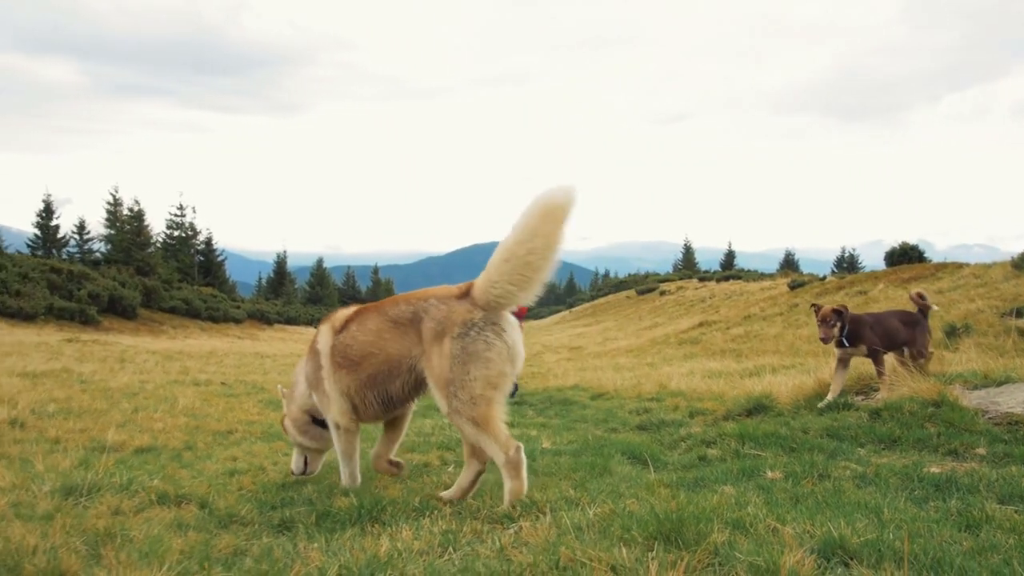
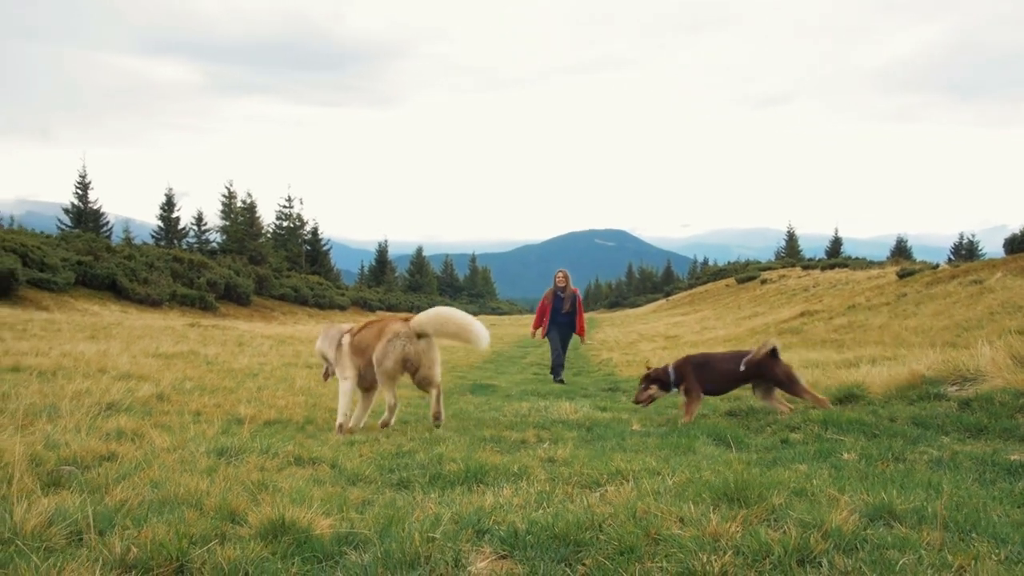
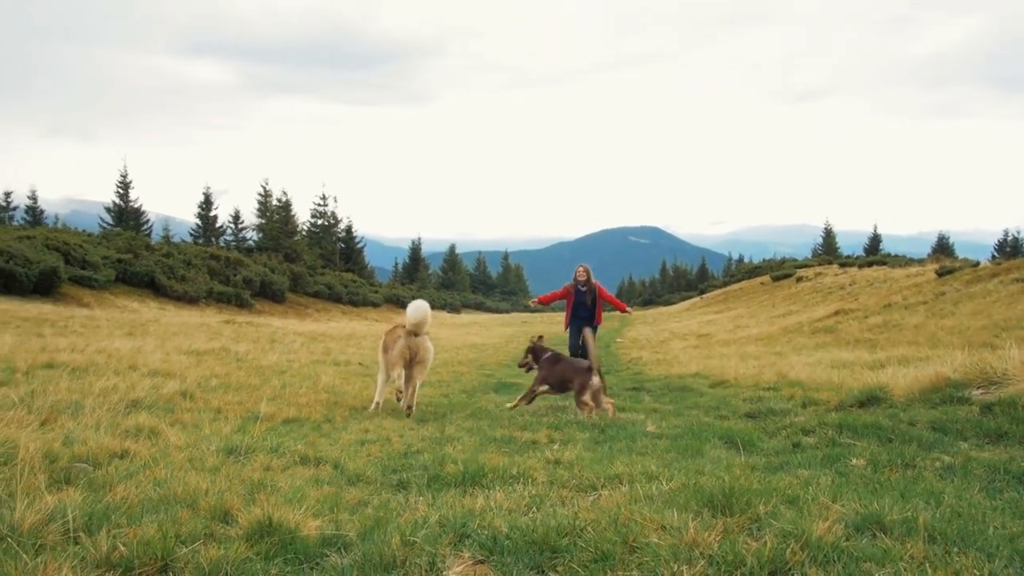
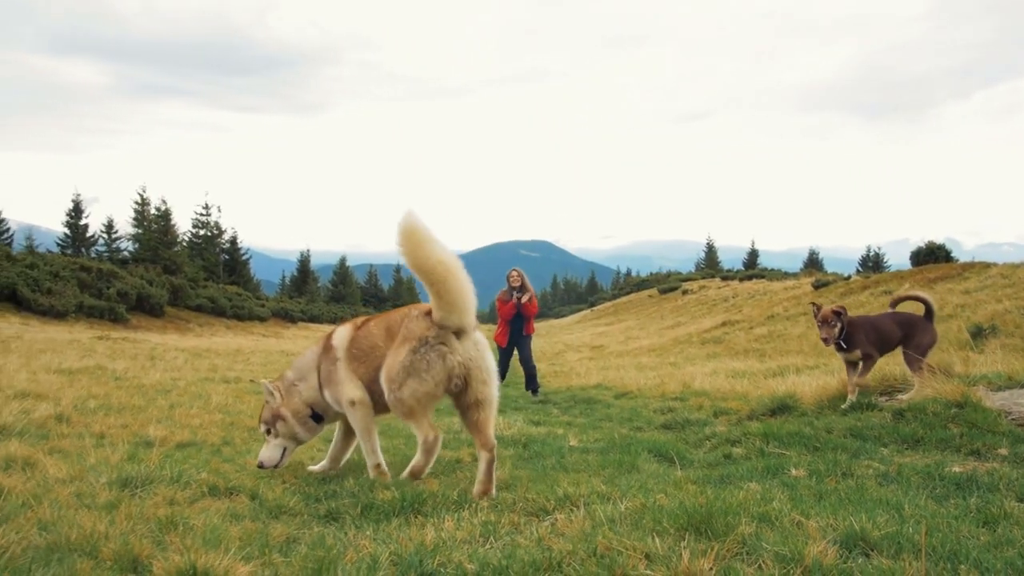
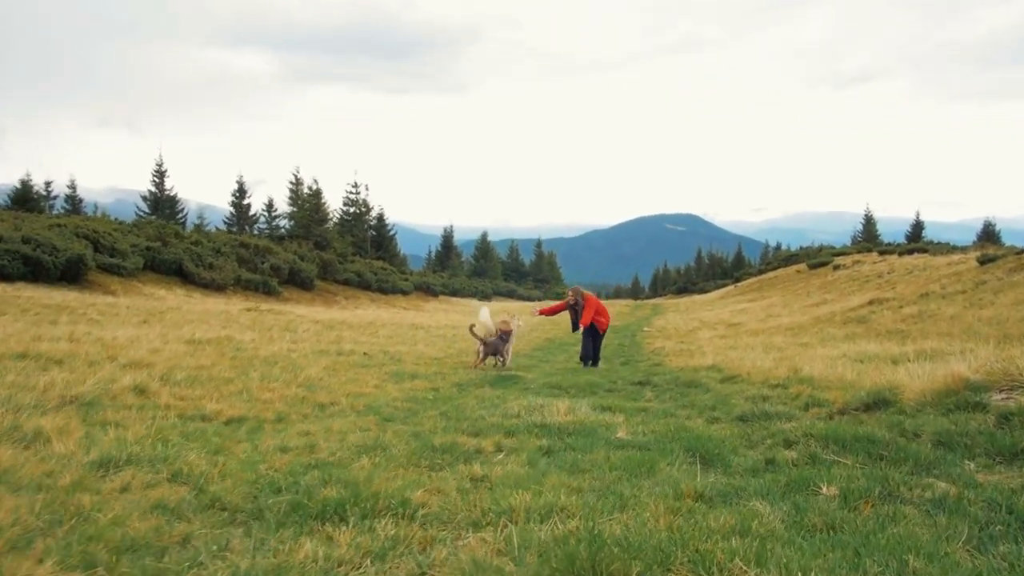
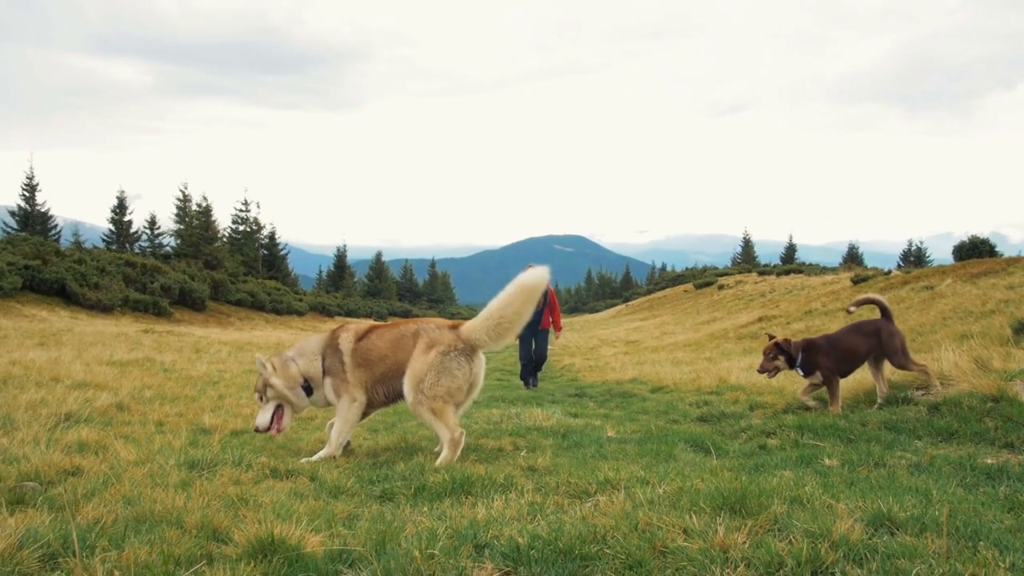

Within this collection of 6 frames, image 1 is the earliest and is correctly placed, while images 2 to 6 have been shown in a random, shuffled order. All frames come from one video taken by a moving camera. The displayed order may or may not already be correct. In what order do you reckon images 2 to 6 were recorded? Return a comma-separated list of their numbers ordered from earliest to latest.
4, 6, 2, 3, 5
